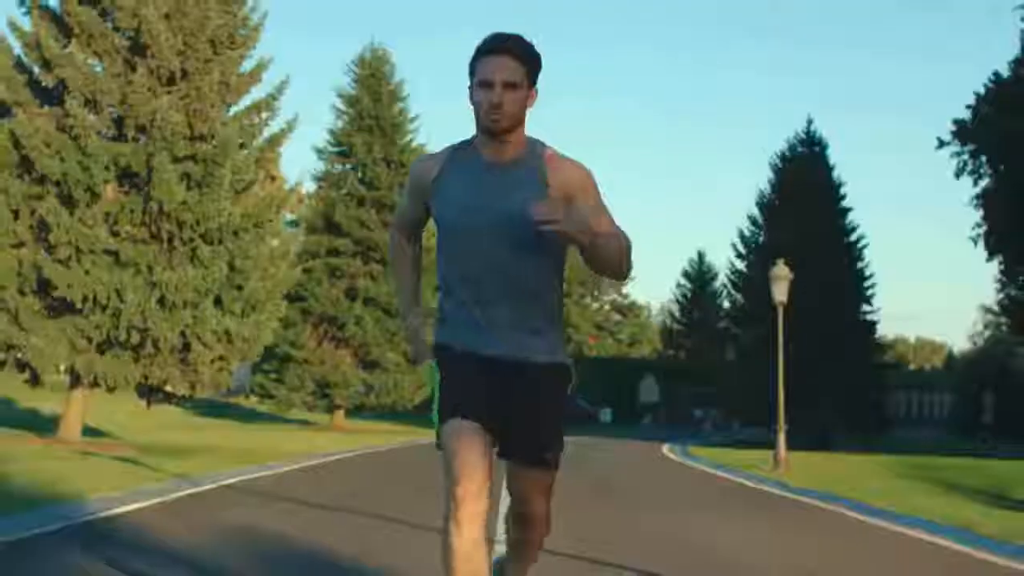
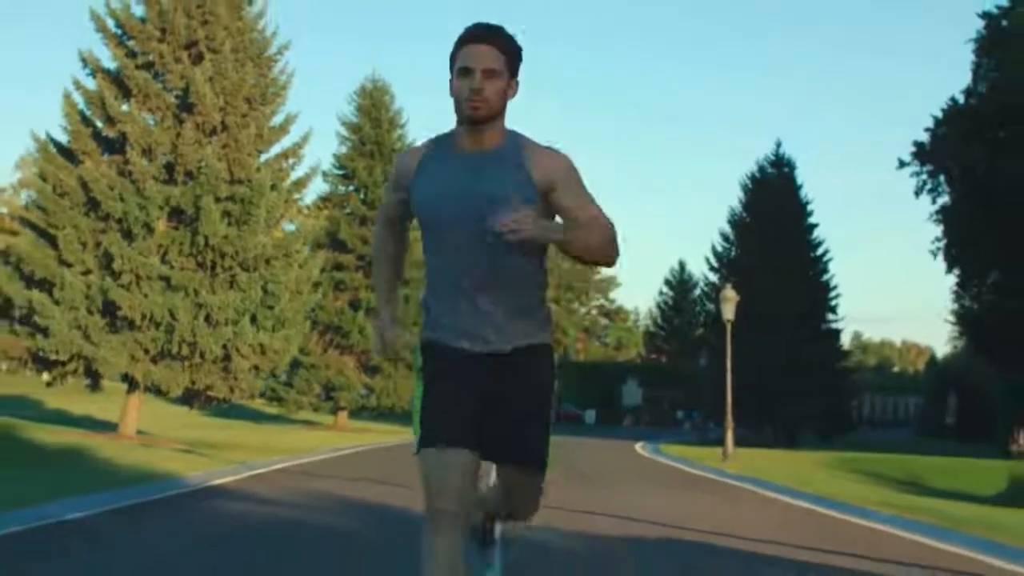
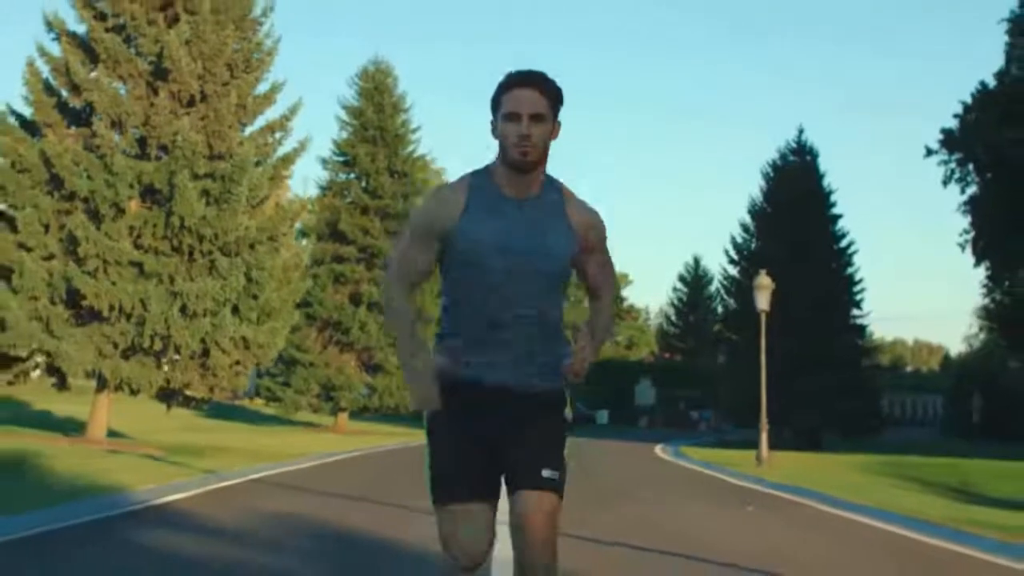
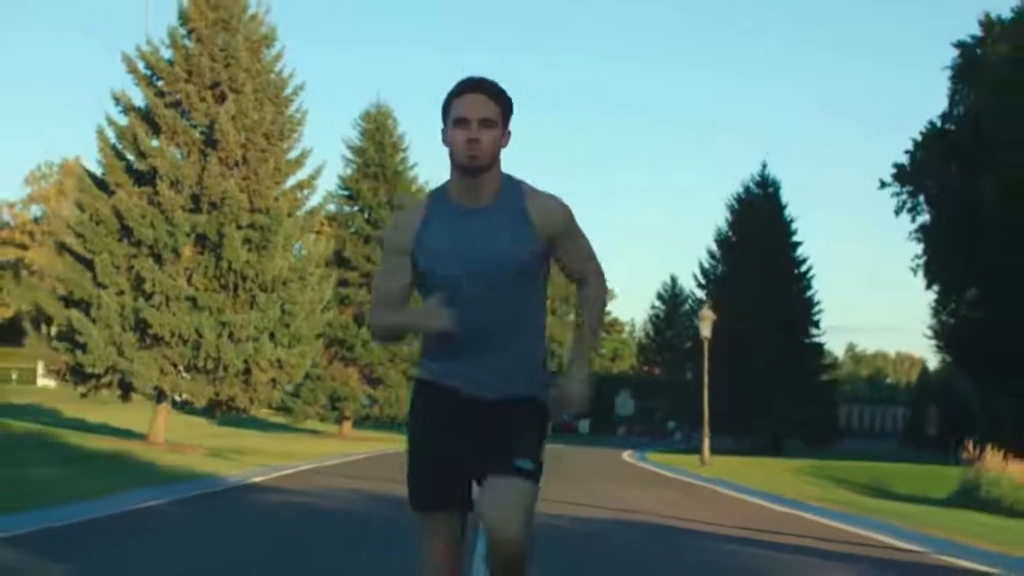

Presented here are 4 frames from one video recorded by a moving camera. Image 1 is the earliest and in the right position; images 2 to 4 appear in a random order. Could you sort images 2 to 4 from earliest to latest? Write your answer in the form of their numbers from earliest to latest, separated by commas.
3, 2, 4
